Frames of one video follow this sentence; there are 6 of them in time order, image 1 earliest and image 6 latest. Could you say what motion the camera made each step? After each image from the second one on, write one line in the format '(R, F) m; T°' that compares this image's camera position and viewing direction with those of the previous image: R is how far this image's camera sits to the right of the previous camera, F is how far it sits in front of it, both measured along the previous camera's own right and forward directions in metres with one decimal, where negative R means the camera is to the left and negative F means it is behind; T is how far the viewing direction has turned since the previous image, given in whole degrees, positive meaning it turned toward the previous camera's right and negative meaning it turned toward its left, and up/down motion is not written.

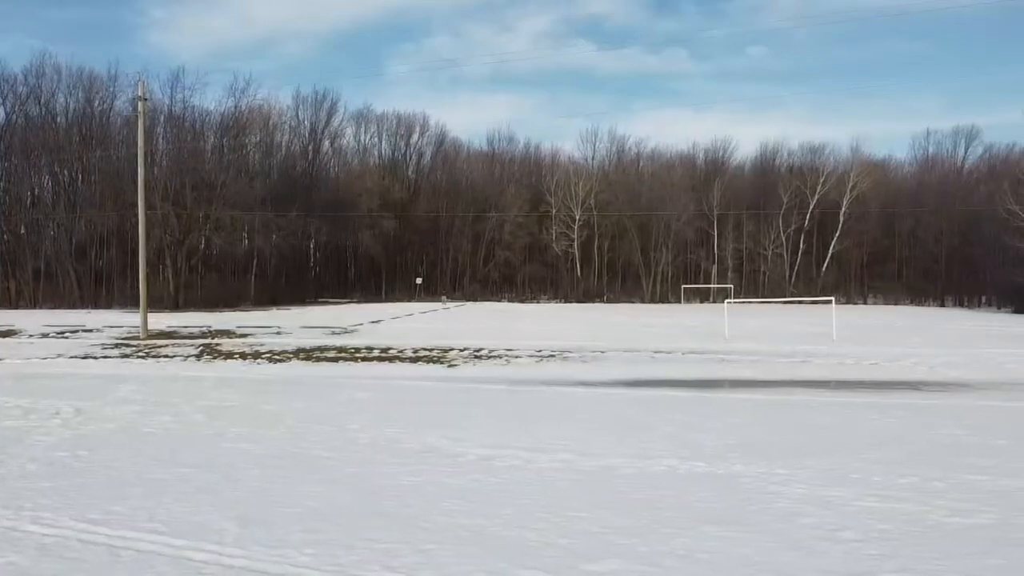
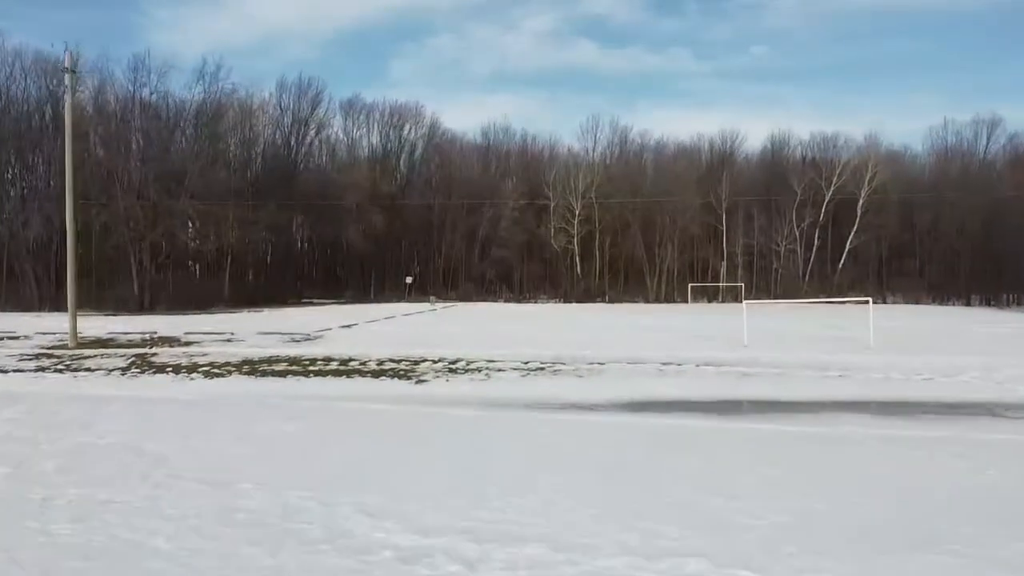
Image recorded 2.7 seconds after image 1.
(+0.4, +3.1) m; 0°
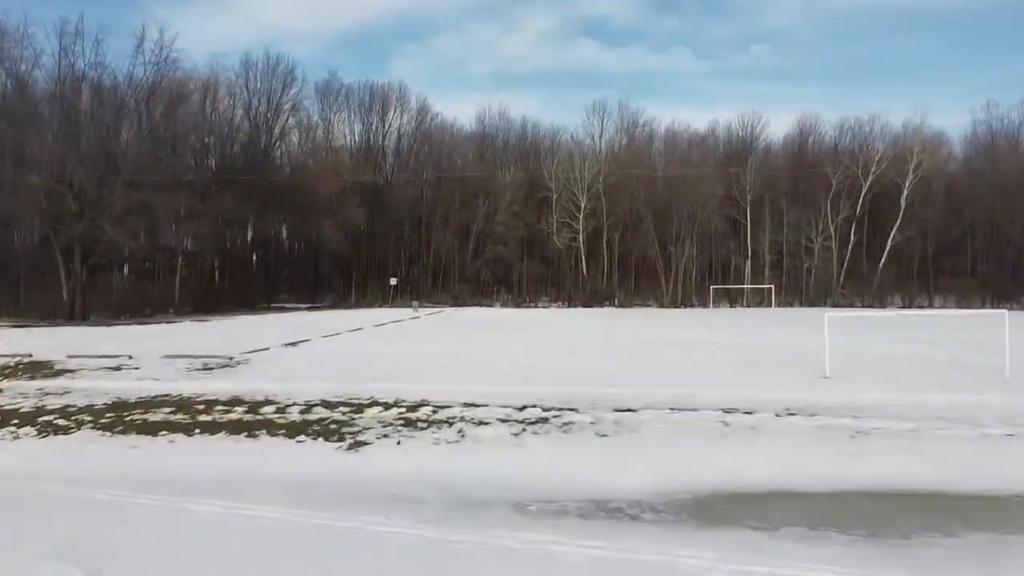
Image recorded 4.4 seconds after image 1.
(+0.2, +5.6) m; 0°
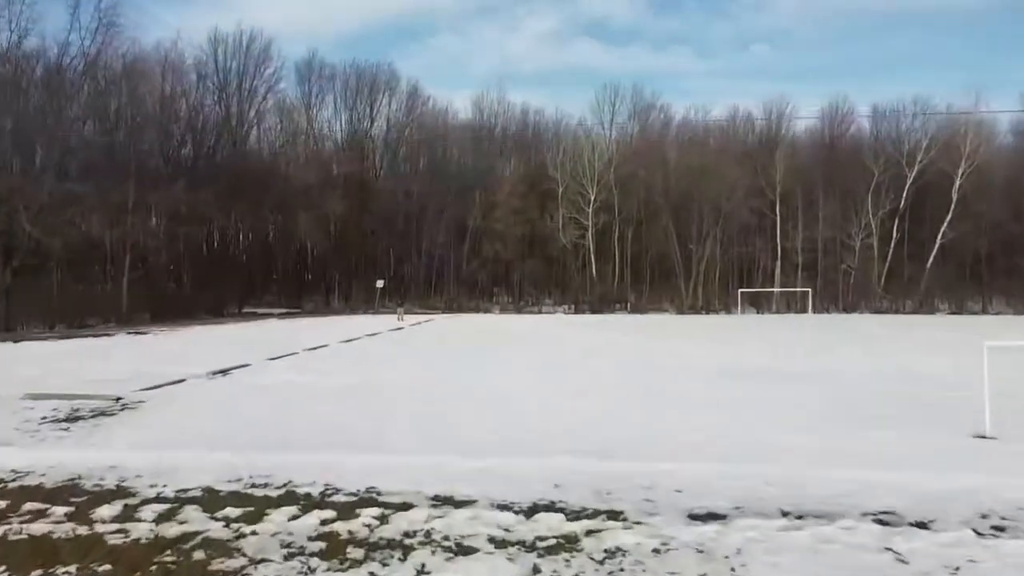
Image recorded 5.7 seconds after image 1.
(0.0, +4.8) m; 0°
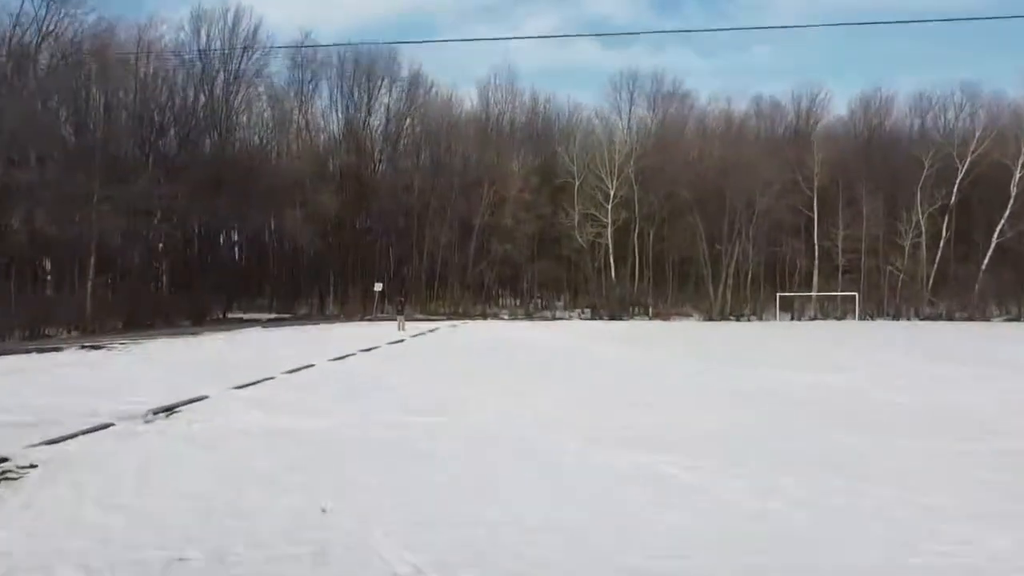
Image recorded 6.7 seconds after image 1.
(-0.4, +3.5) m; 0°
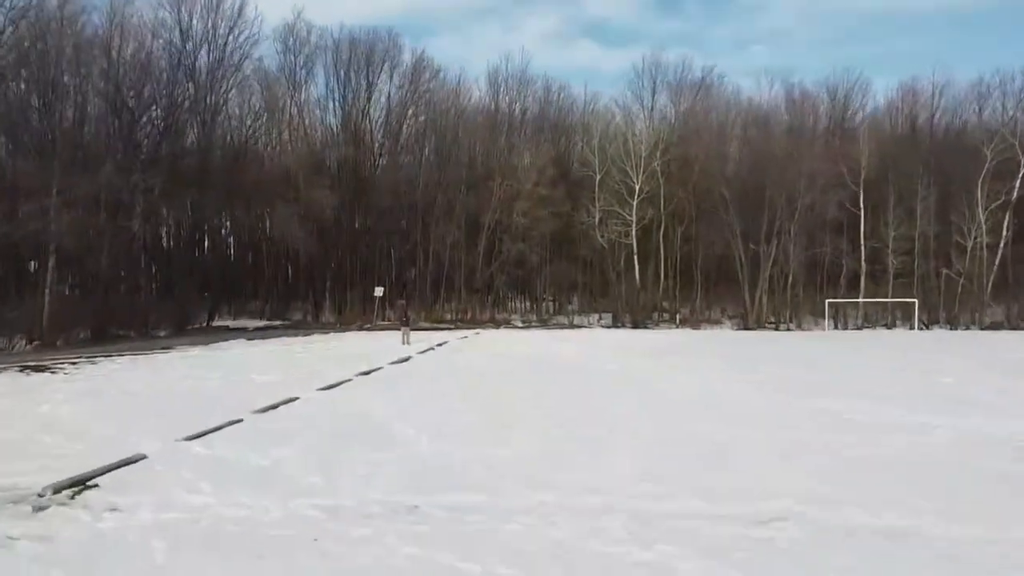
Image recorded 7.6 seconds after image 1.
(-0.5, +3.5) m; 0°
